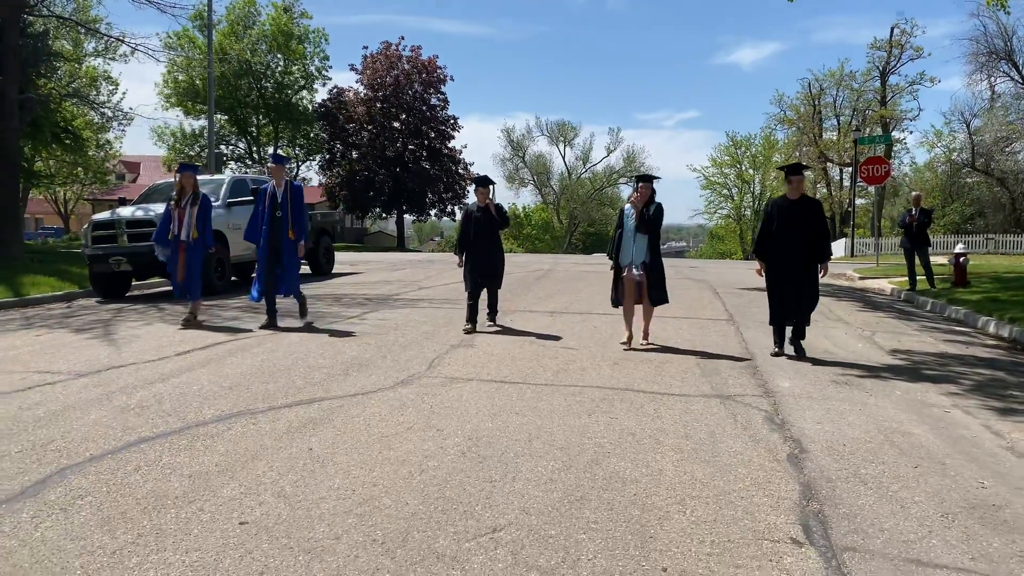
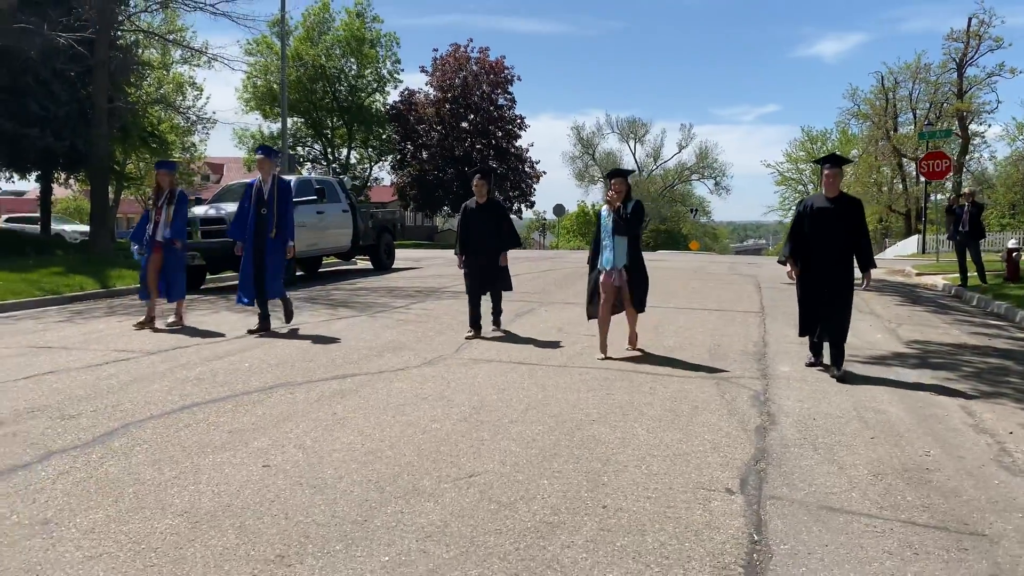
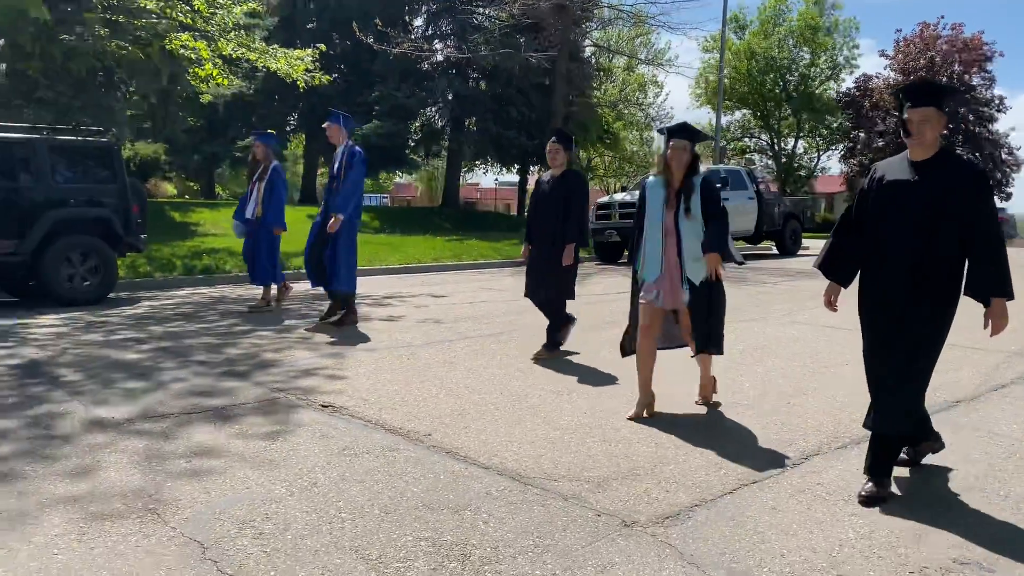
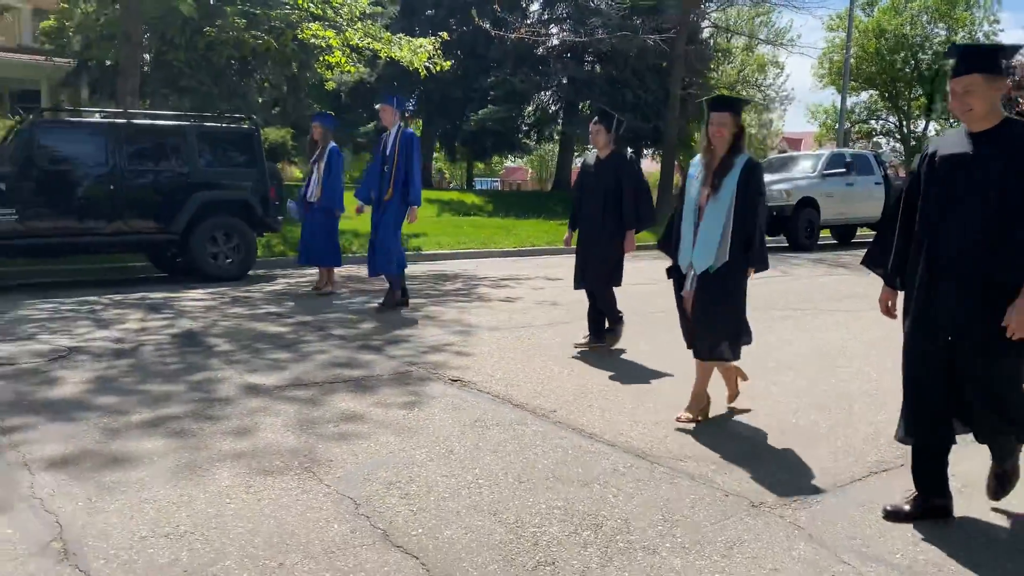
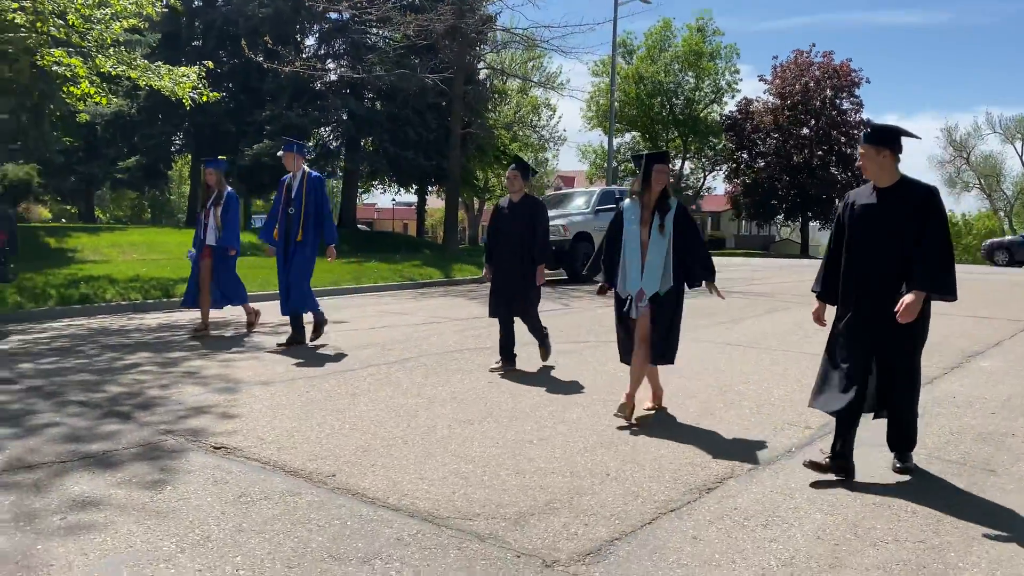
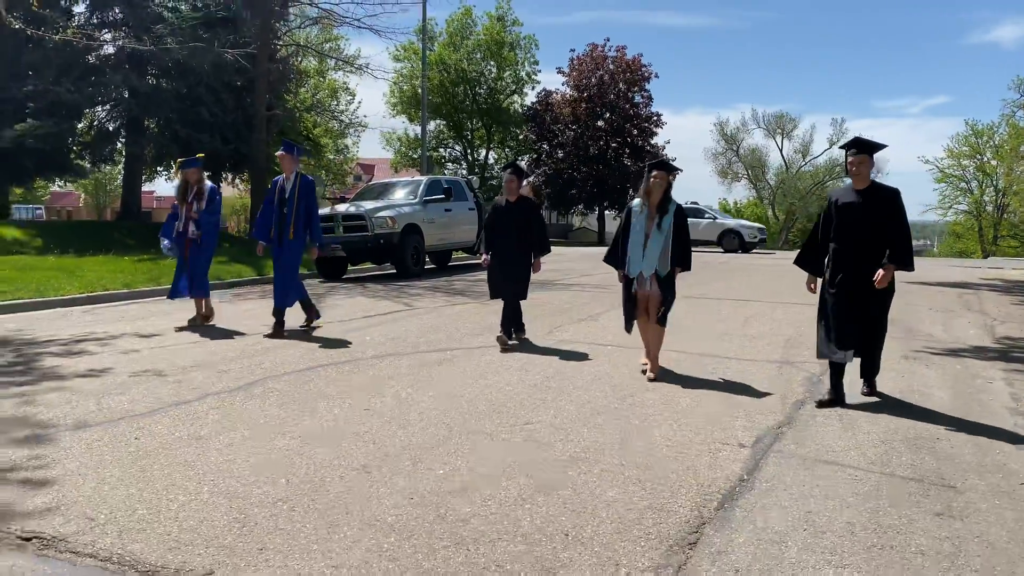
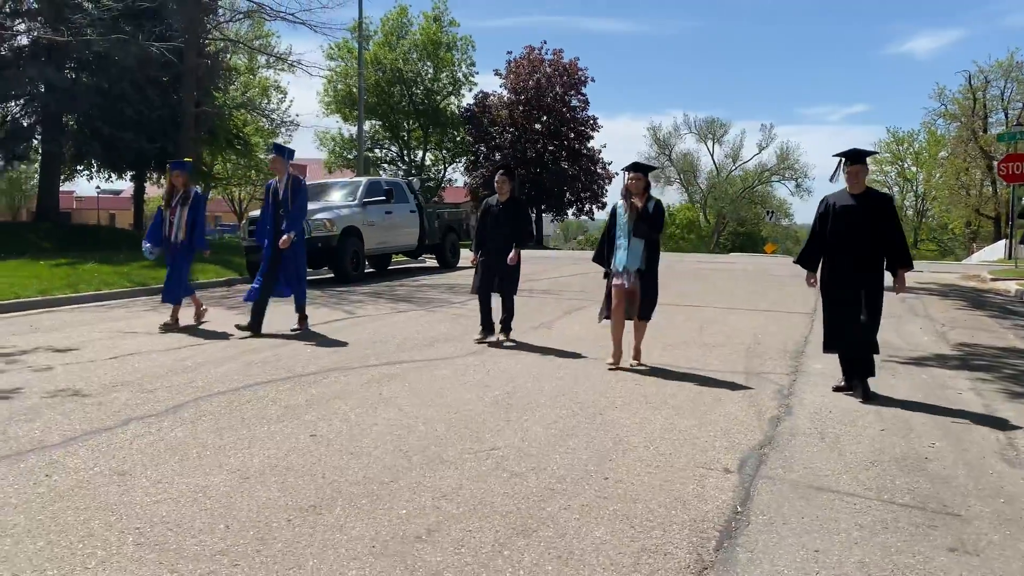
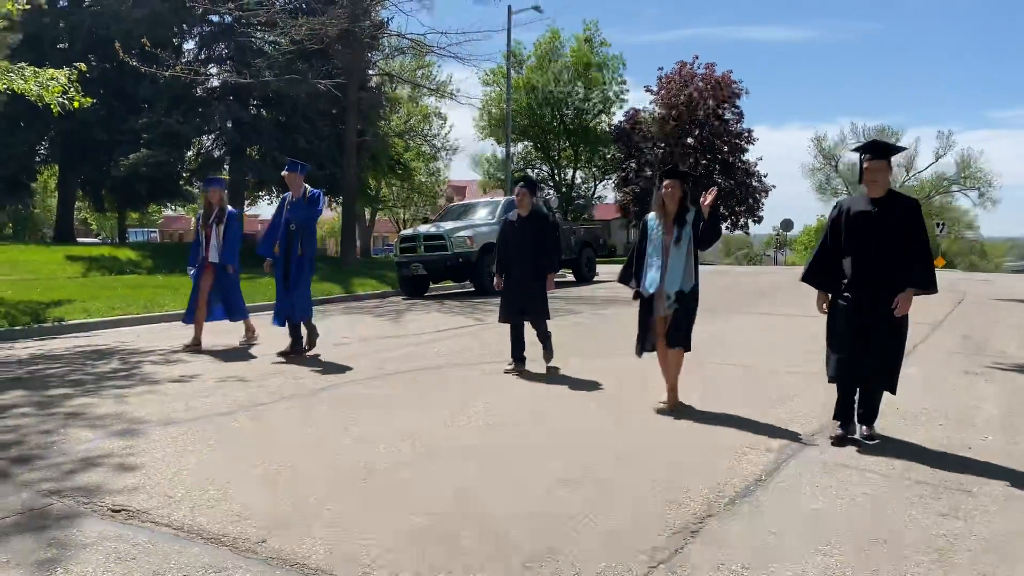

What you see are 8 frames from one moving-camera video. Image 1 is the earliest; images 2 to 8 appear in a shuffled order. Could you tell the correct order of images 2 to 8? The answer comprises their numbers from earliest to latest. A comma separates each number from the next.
2, 7, 6, 8, 5, 3, 4
